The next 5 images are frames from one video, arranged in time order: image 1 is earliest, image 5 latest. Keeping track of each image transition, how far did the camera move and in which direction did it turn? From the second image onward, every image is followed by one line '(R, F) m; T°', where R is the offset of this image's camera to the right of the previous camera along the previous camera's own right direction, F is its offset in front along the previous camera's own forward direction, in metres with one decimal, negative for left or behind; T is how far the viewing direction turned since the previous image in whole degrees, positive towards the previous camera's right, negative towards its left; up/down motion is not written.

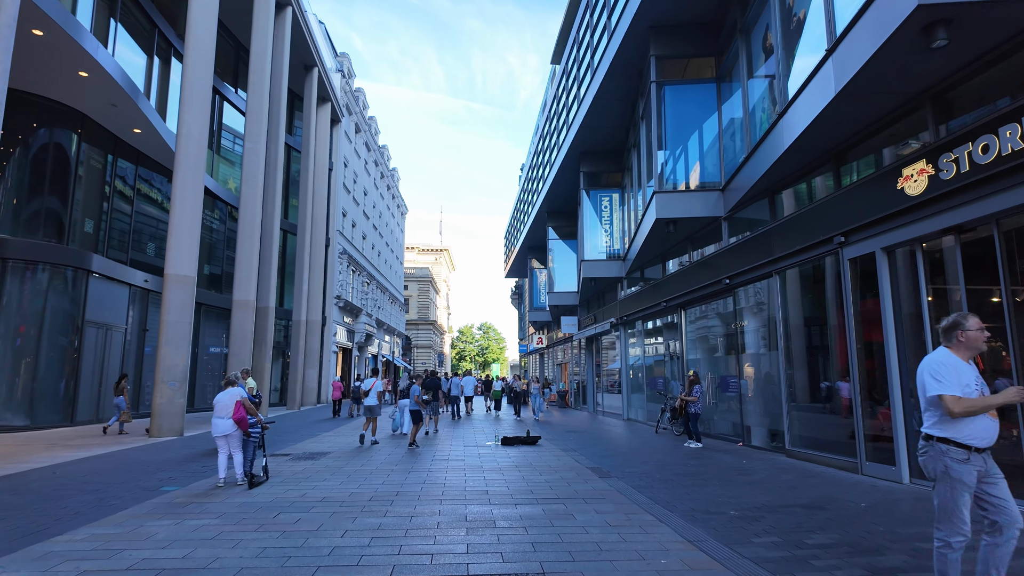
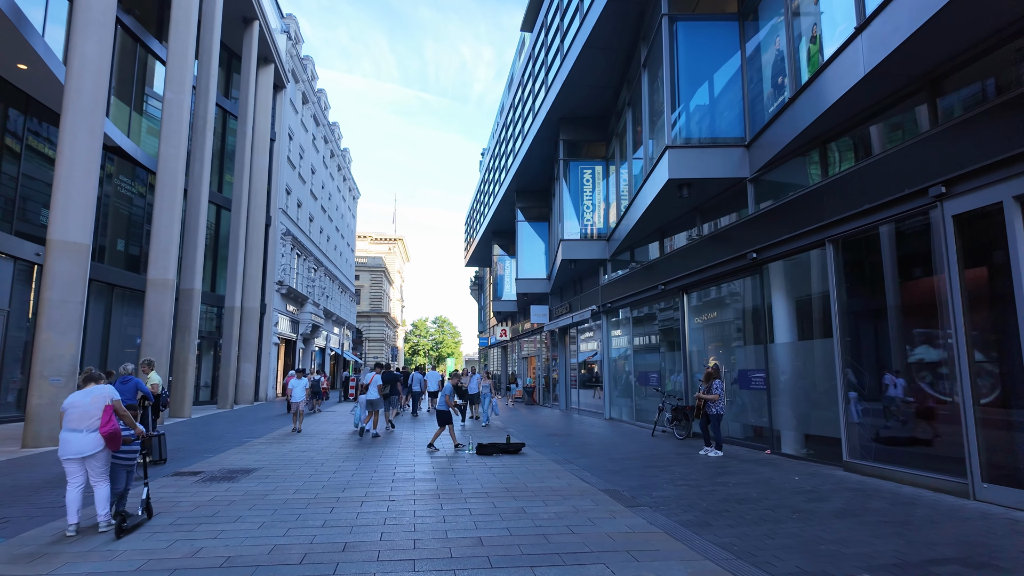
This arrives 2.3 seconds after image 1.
(-0.5, +2.6) m; +5°
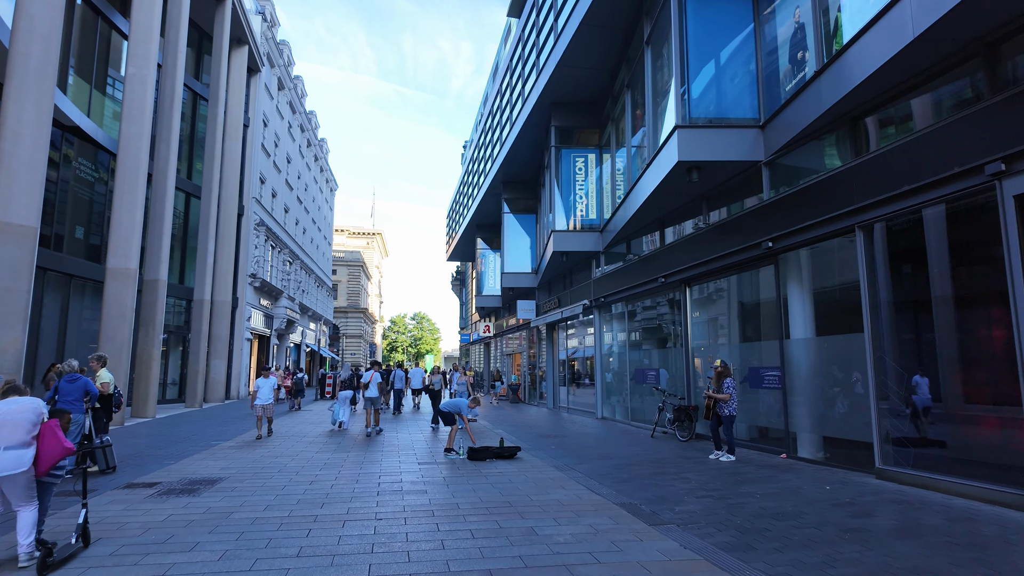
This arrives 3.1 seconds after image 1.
(-0.3, +0.9) m; +2°
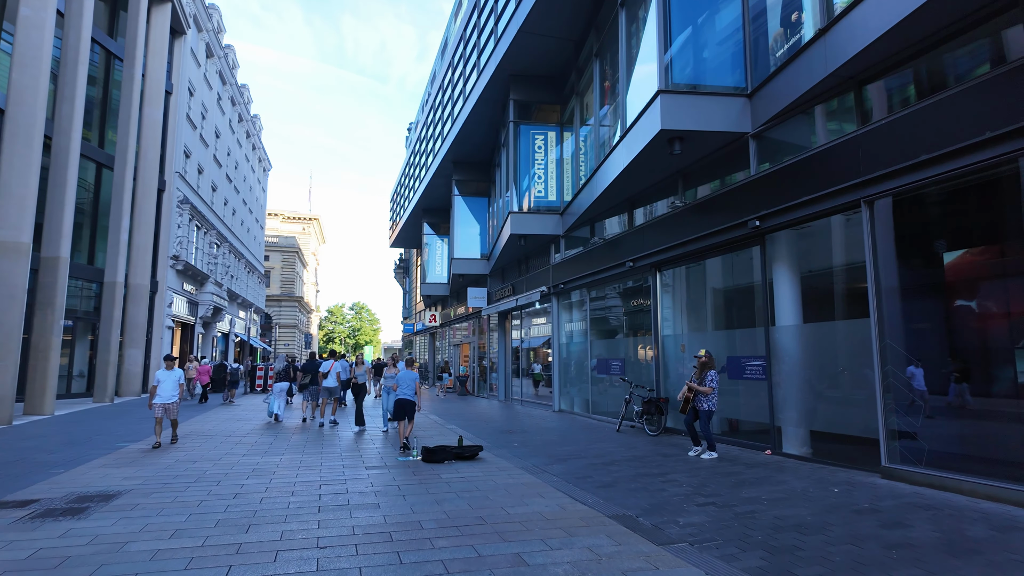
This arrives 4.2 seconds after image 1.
(-0.3, +1.2) m; +6°
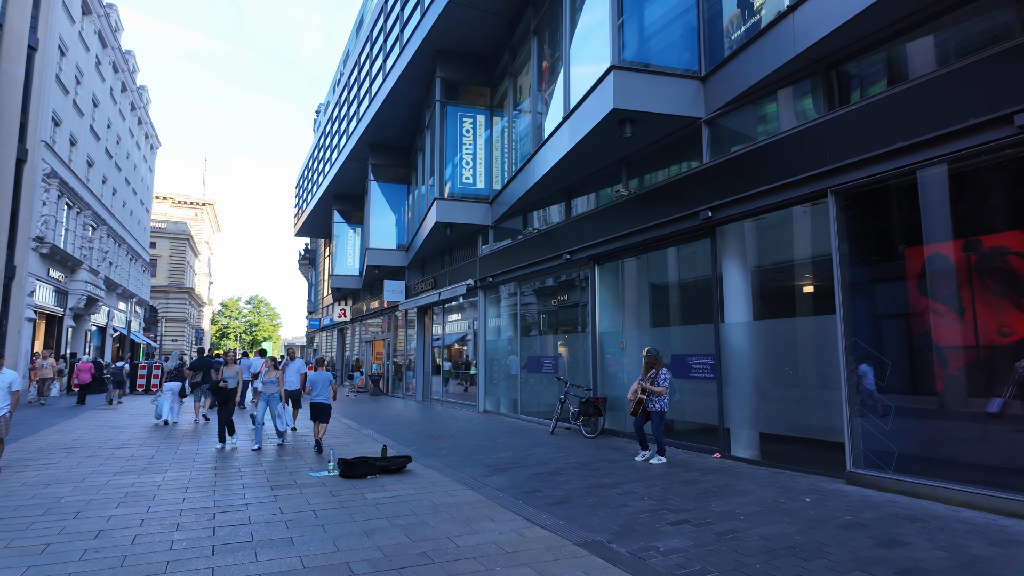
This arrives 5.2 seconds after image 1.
(-0.4, +1.0) m; +9°
